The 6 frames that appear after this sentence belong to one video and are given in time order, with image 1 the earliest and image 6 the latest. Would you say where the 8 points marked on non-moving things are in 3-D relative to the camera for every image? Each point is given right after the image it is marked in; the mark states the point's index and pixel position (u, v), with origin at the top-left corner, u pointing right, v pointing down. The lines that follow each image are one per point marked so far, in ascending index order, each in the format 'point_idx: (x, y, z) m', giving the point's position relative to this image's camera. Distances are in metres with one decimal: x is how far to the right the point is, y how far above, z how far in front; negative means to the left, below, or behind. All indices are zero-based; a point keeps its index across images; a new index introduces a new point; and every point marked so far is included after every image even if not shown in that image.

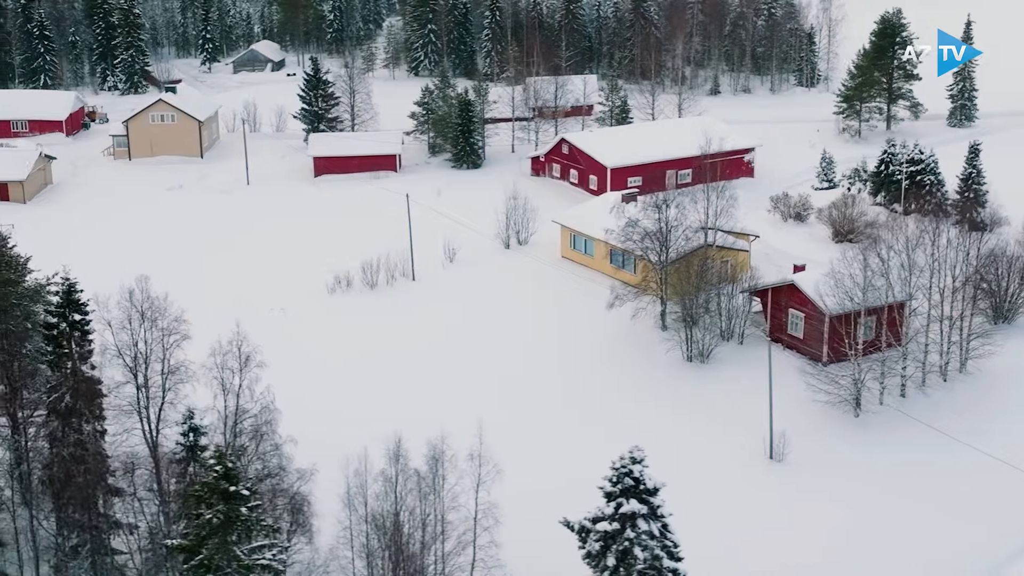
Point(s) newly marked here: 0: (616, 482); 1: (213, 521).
0: (+1.2, -2.1, +16.8) m
1: (-2.9, -2.3, +14.9) m
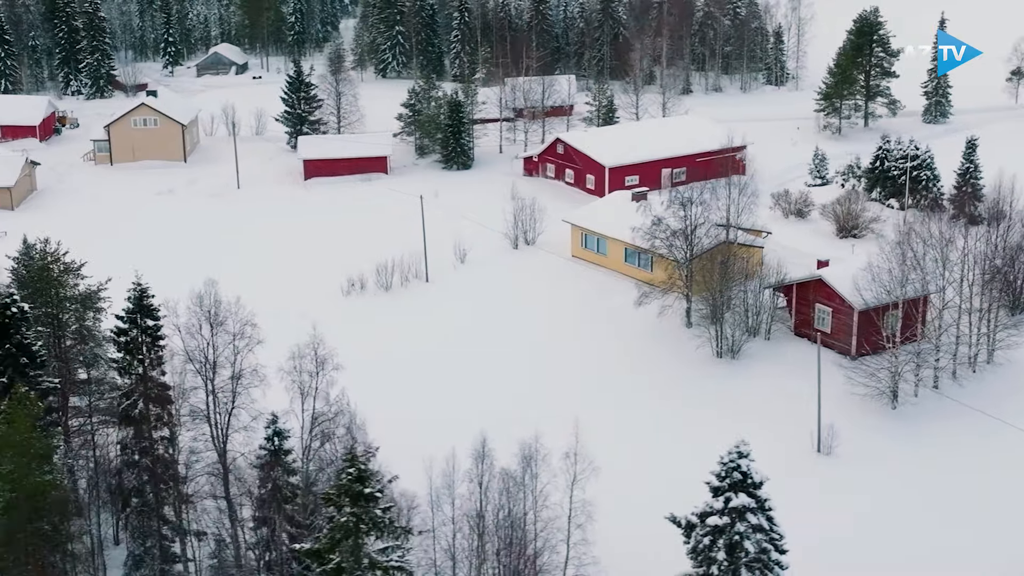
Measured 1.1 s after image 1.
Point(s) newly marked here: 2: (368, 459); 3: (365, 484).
0: (+2.3, -2.1, +16.9) m
1: (-1.6, -2.3, +14.9) m
2: (-1.4, -1.7, +14.9) m
3: (-1.4, -1.9, +14.8) m
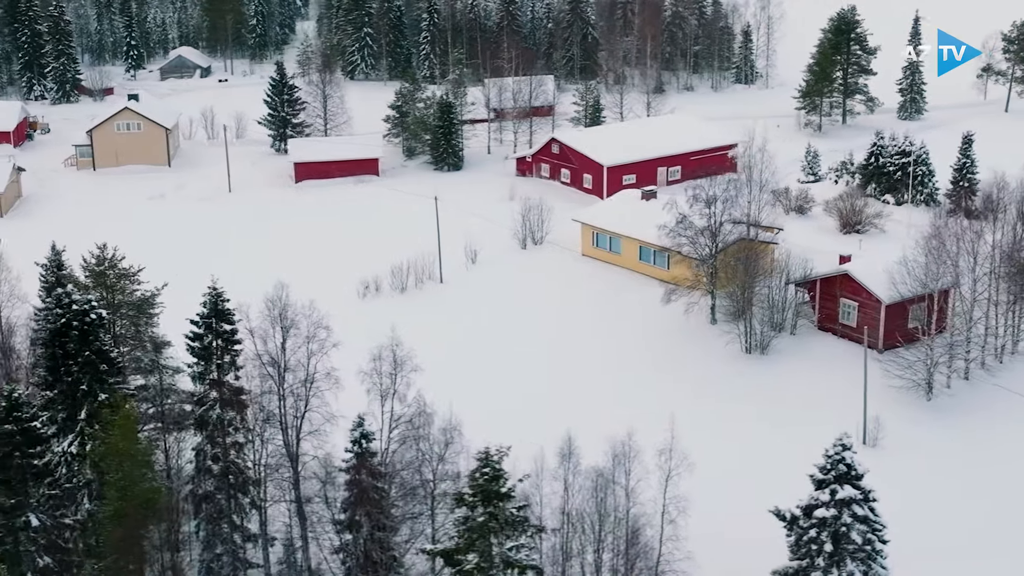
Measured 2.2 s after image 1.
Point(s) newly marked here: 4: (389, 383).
0: (+3.5, -2.0, +17.2) m
1: (-0.3, -2.3, +14.9) m
2: (-0.1, -1.6, +14.9) m
3: (-0.1, -1.9, +14.9) m
4: (-1.6, -1.2, +20.0) m
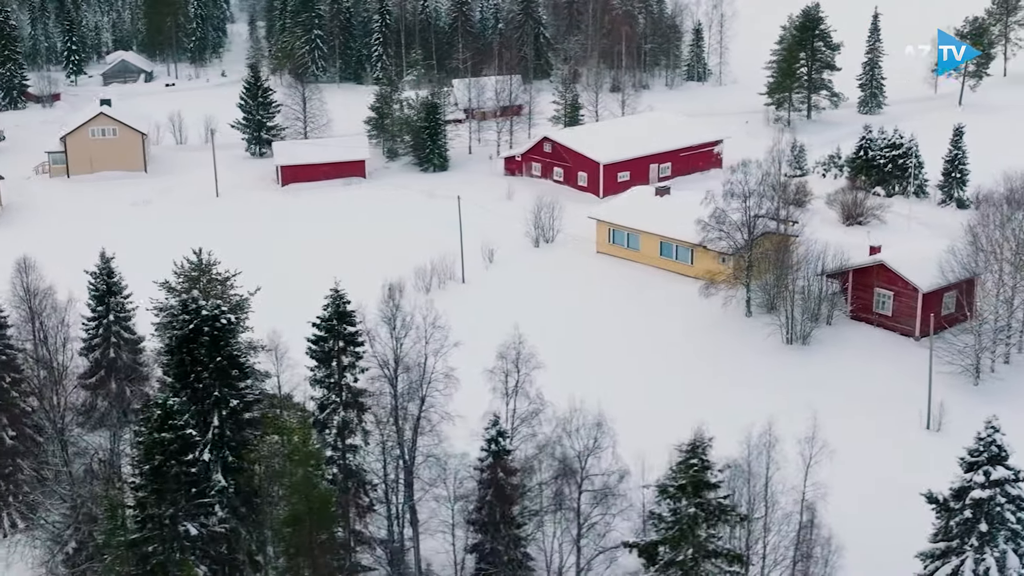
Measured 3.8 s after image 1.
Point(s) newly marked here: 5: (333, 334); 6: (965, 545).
0: (+5.4, -1.9, +17.6) m
1: (+1.8, -2.2, +15.1) m
2: (+1.9, -1.6, +15.1) m
3: (+1.9, -1.8, +15.1) m
4: (0.0, -1.2, +20.0) m
5: (-2.3, -0.6, +19.9) m
6: (+5.2, -3.0, +17.7) m
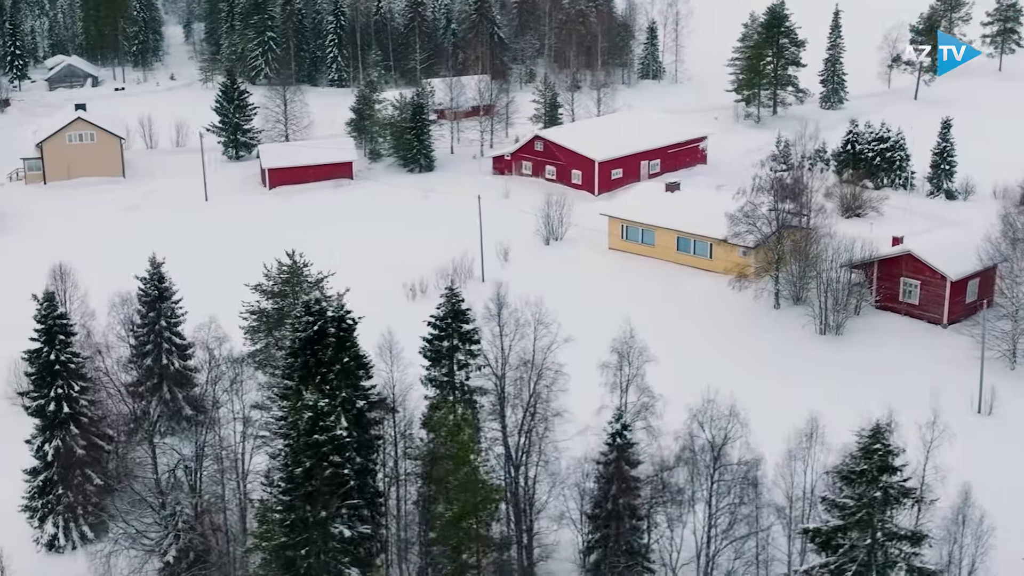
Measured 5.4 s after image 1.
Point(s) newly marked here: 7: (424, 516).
0: (+7.0, -1.7, +18.2) m
1: (+3.6, -2.1, +15.4) m
2: (+3.8, -1.5, +15.4) m
3: (+3.8, -1.7, +15.4) m
4: (+1.5, -1.1, +20.2) m
5: (-0.8, -0.6, +19.9) m
6: (+6.9, -2.8, +18.3) m
7: (-1.1, -2.9, +19.3) m
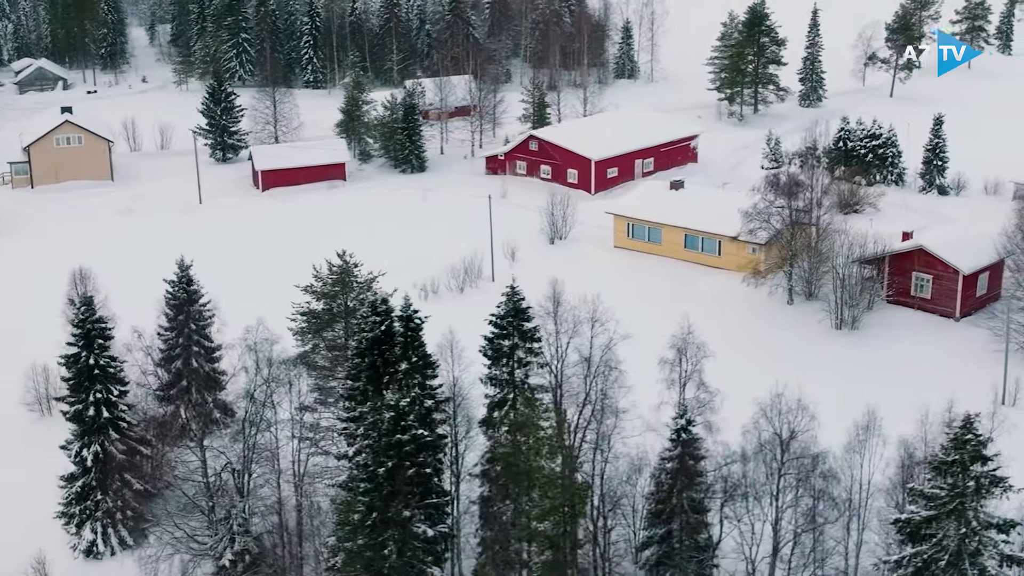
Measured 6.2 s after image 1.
0: (+7.9, -1.6, +18.6) m
1: (+4.6, -2.0, +15.6) m
2: (+4.7, -1.4, +15.6) m
3: (+4.8, -1.6, +15.6) m
4: (+2.3, -1.1, +20.3) m
5: (-0.1, -0.6, +19.9) m
6: (+7.8, -2.7, +18.6) m
7: (-0.3, -2.9, +19.3) m
